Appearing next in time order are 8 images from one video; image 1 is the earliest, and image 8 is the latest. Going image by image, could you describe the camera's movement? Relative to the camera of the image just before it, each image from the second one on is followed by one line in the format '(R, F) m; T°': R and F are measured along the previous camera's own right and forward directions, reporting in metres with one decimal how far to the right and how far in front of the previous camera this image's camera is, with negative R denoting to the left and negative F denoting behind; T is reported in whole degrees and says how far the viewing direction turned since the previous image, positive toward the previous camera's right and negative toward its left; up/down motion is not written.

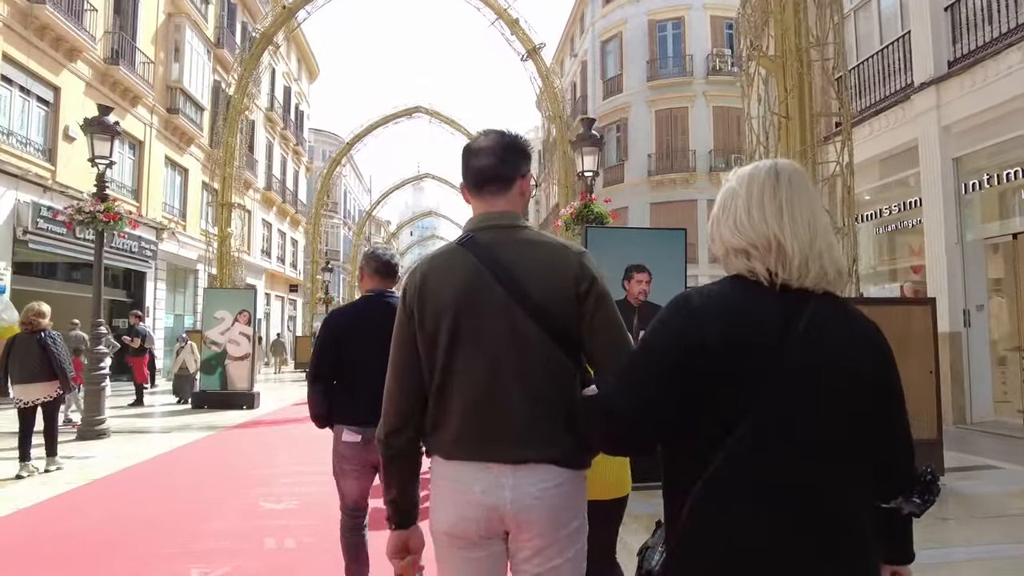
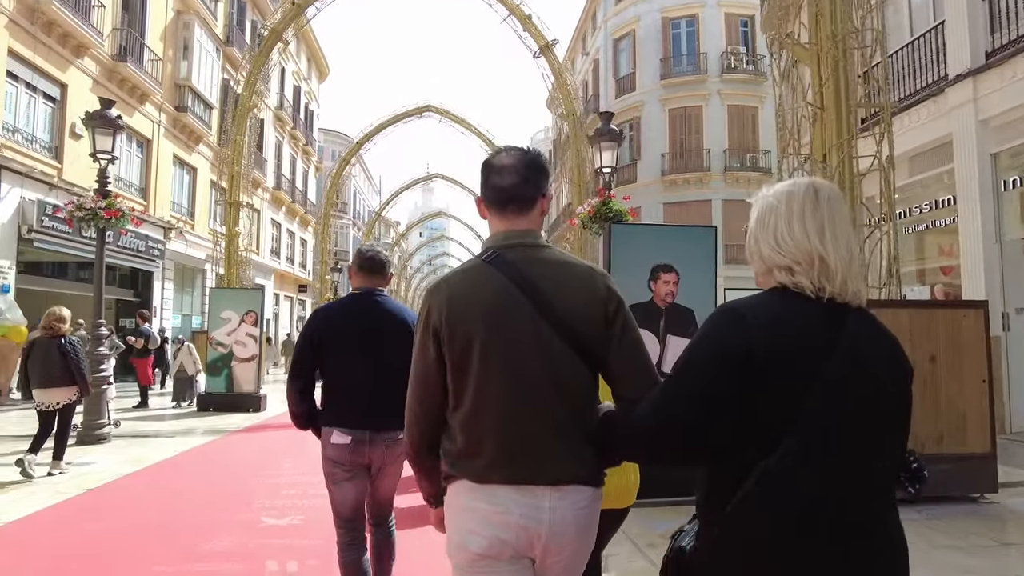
(-0.1, +0.4) m; -1°
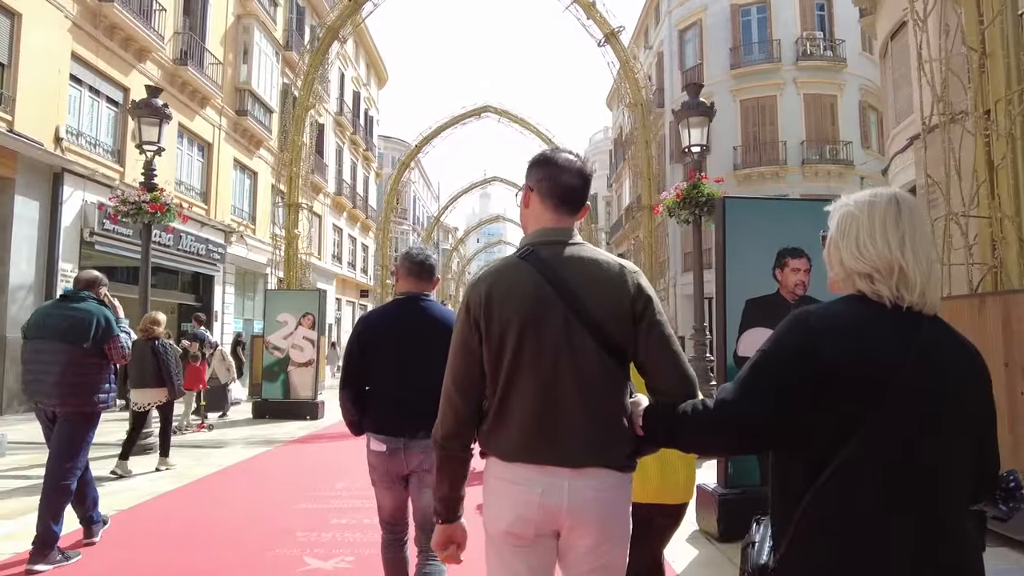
(-0.2, +0.9) m; -5°
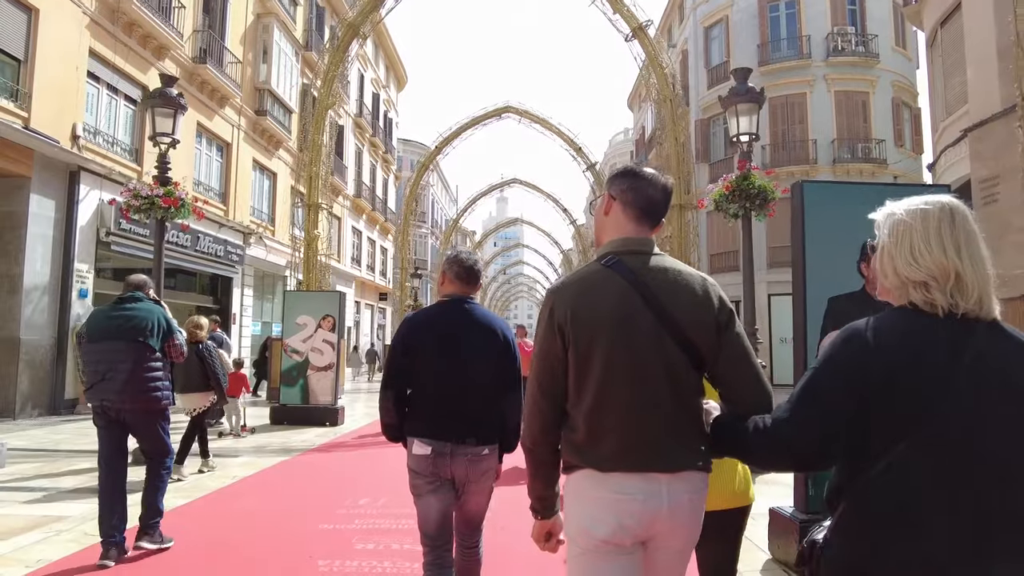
(-0.2, +0.5) m; -1°
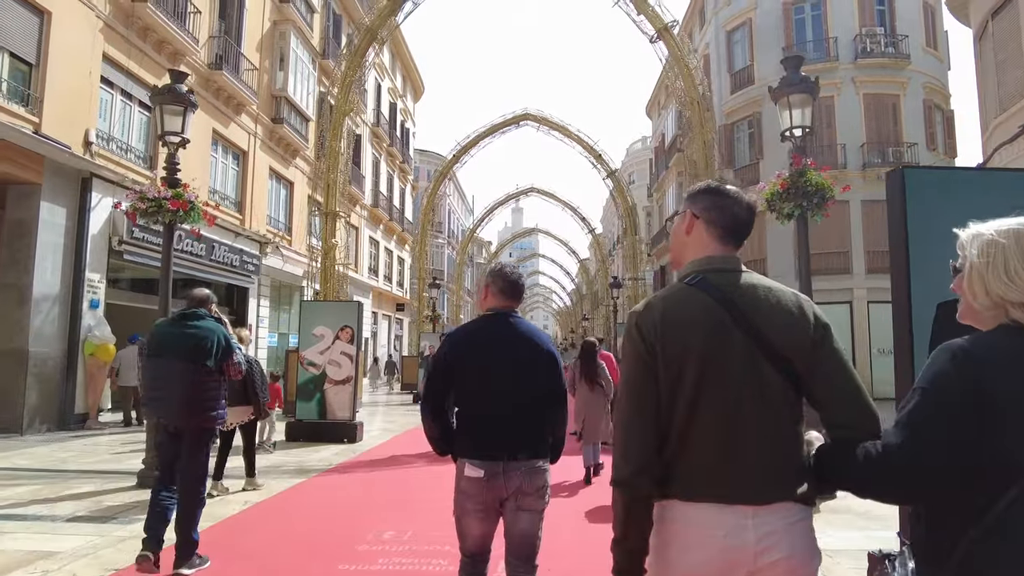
(-0.2, +0.6) m; -1°
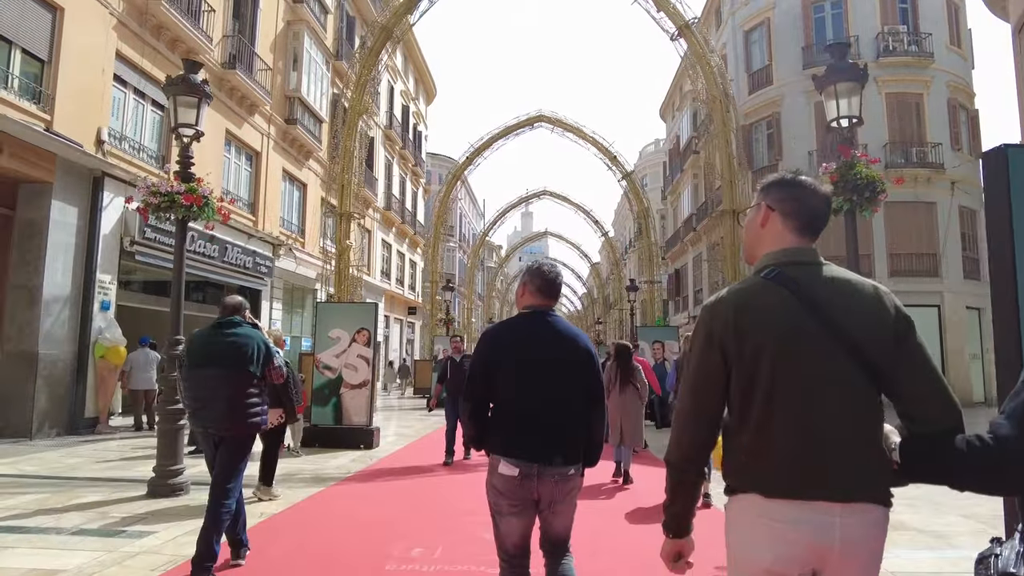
(-0.2, +0.4) m; -1°
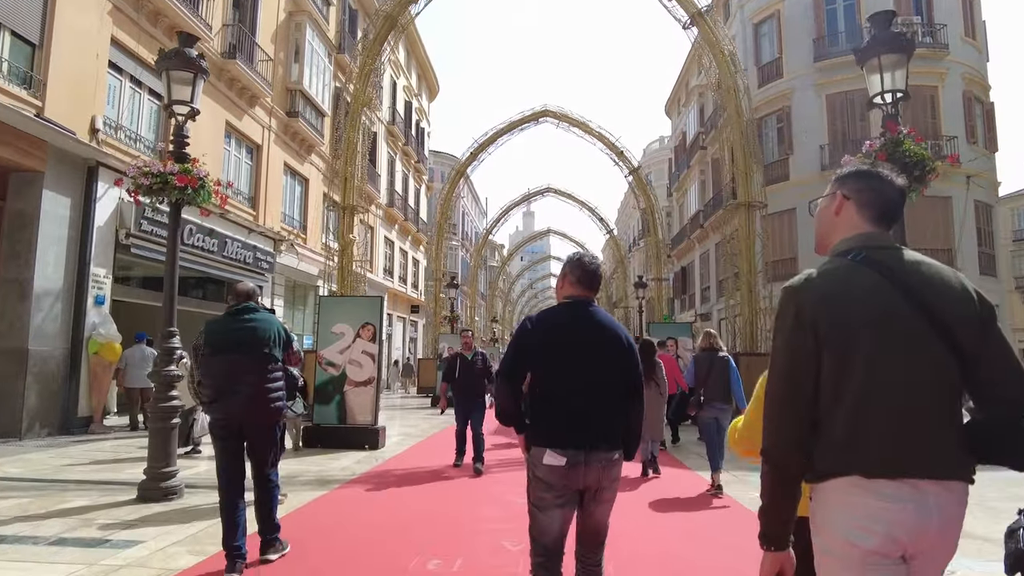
(-0.2, +0.5) m; 0°
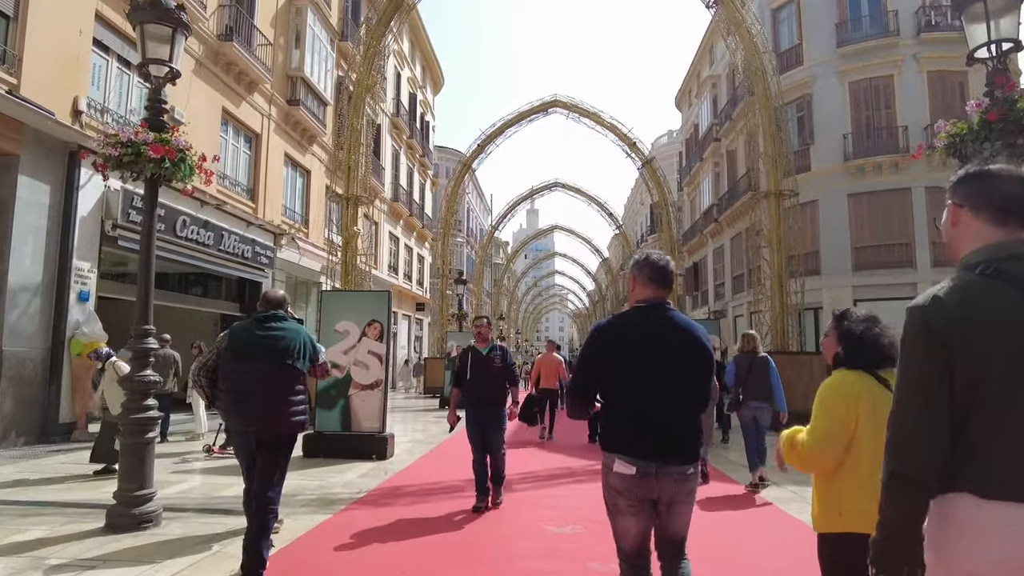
(-0.2, +0.9) m; 0°
